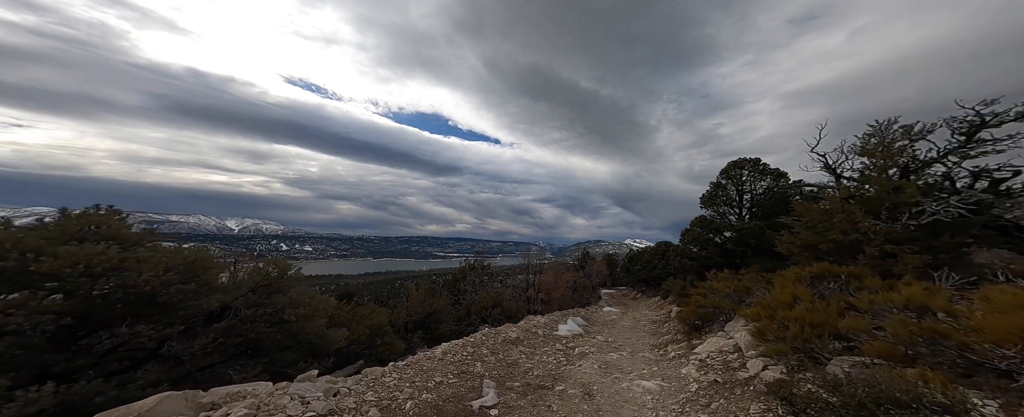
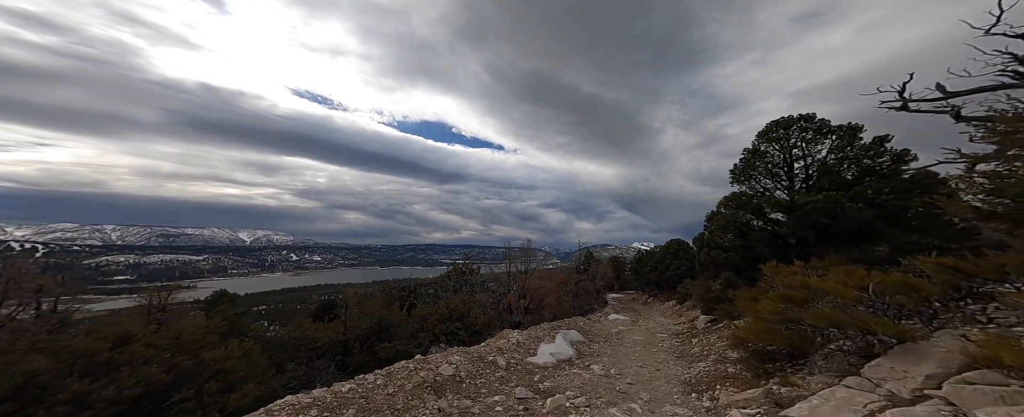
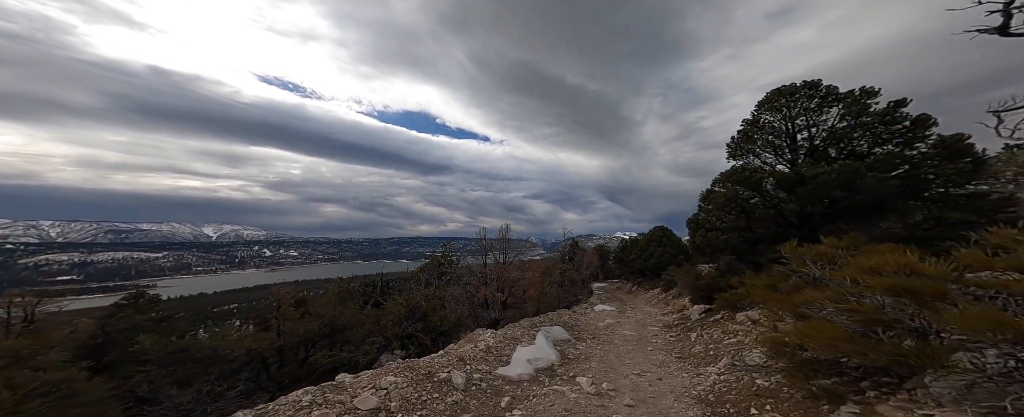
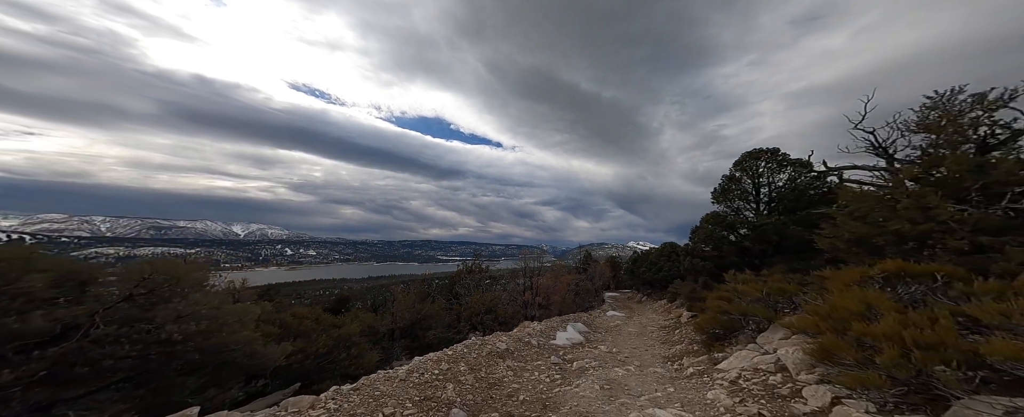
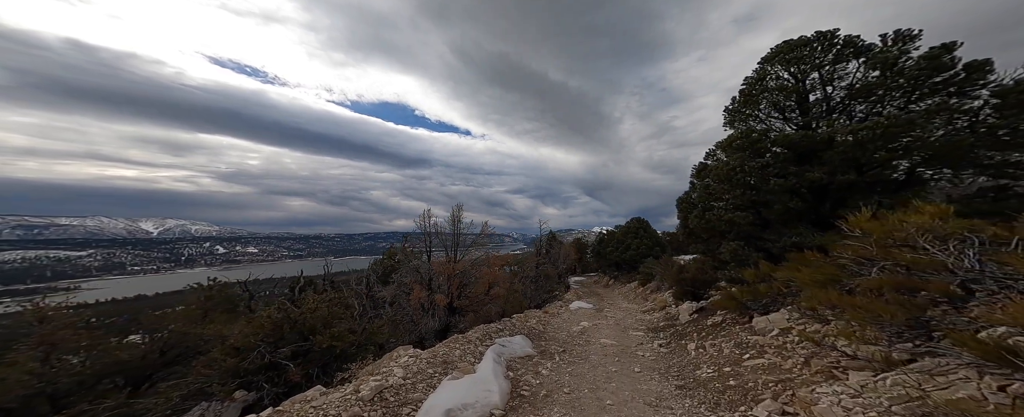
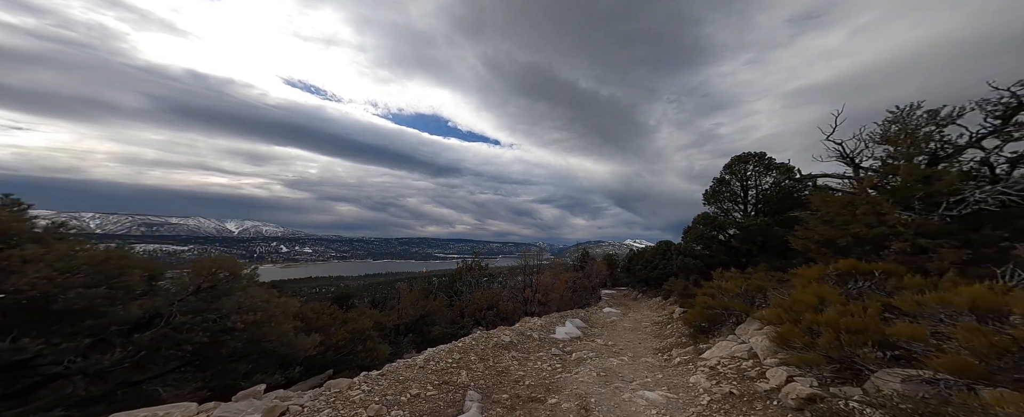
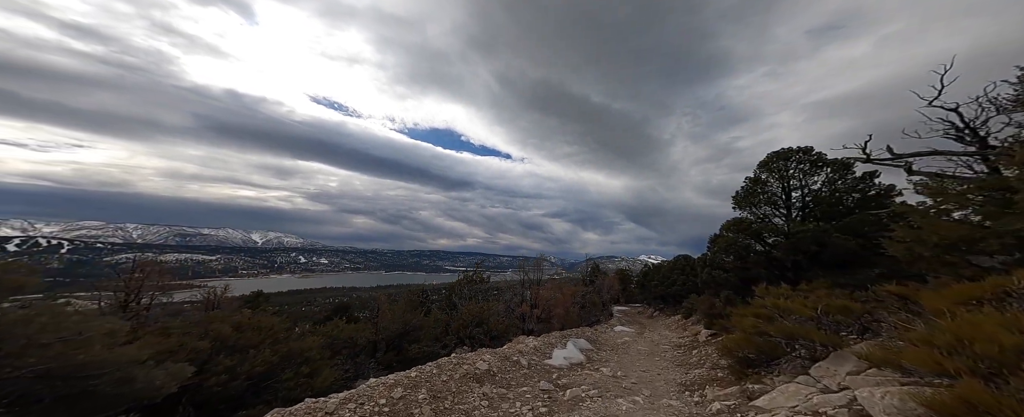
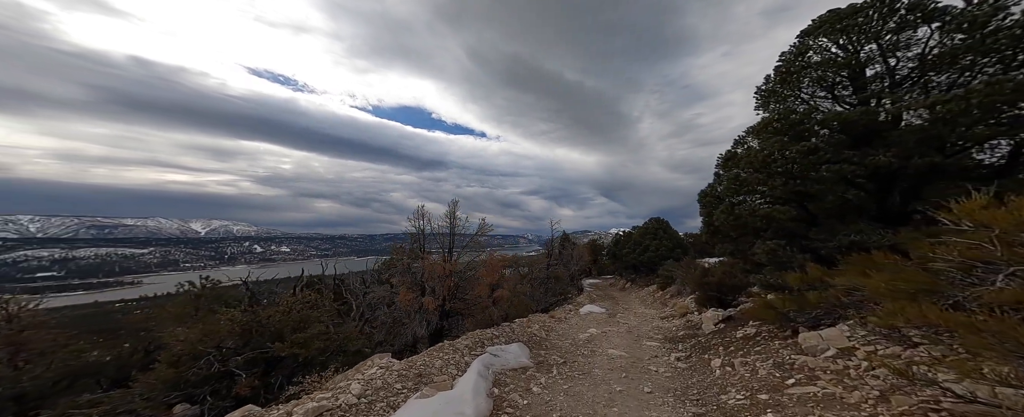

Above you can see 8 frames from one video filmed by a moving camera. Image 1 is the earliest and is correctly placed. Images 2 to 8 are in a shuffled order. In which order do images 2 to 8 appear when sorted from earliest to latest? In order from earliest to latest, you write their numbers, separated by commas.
6, 4, 7, 2, 3, 5, 8
